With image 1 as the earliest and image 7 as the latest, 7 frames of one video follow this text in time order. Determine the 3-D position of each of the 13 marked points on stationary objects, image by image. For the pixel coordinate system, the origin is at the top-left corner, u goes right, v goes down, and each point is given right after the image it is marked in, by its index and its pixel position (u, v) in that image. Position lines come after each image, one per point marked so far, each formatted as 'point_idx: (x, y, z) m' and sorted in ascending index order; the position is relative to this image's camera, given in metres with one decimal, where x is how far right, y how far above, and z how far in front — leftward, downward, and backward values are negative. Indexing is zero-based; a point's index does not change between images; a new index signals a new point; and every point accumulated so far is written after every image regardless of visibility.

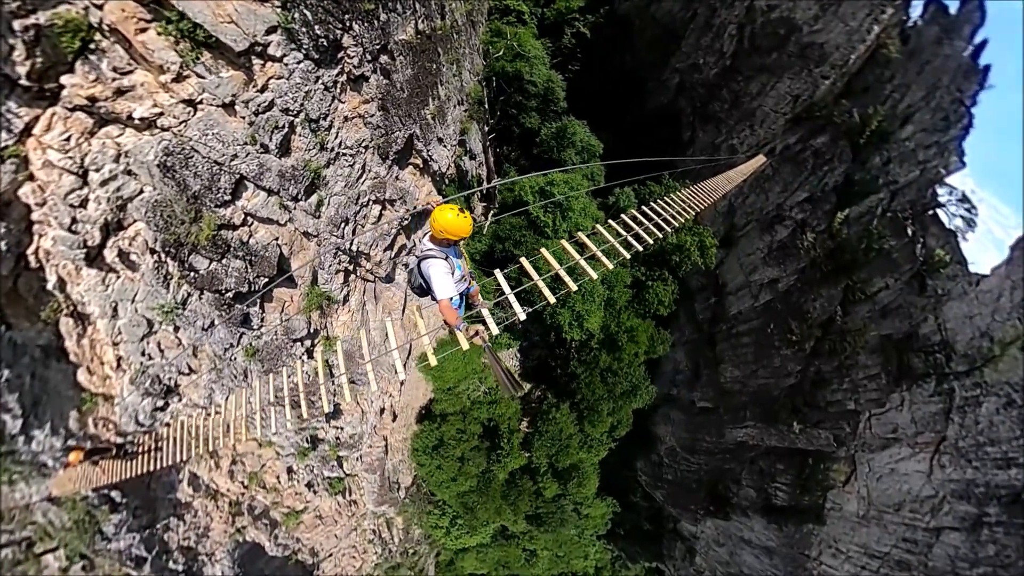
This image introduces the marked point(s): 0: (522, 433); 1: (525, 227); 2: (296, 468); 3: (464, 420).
0: (+0.2, -3.8, +14.7) m
1: (+0.3, +1.5, +13.3) m
2: (-4.7, -4.0, +11.9) m
3: (-1.2, -3.4, +13.7) m
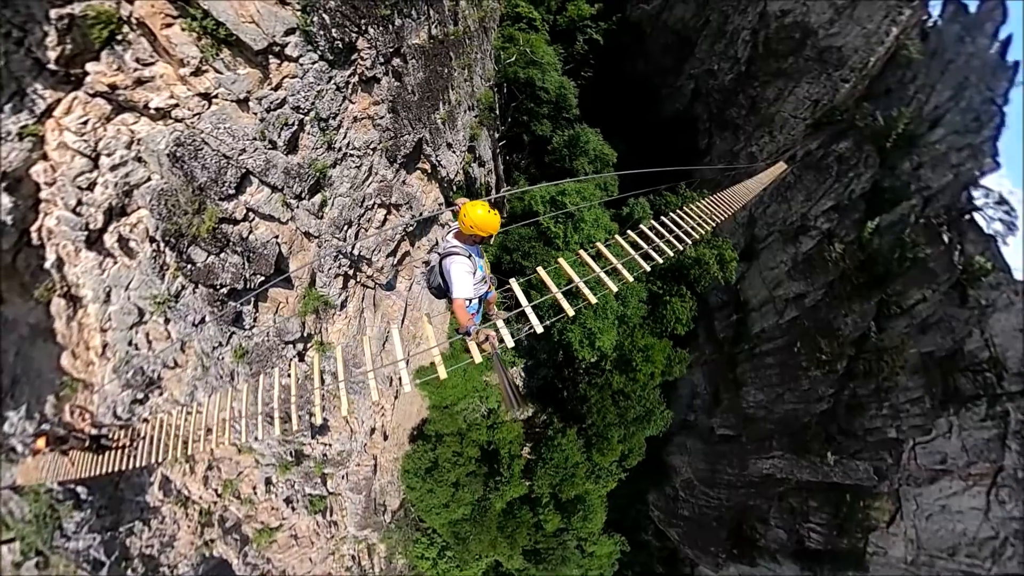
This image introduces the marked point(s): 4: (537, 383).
0: (+0.3, -4.2, +13.6) m
1: (+0.5, +1.2, +12.9) m
2: (-4.7, -3.9, +11.0) m
3: (-1.2, -3.7, +12.8) m
4: (+0.6, -2.5, +14.7) m
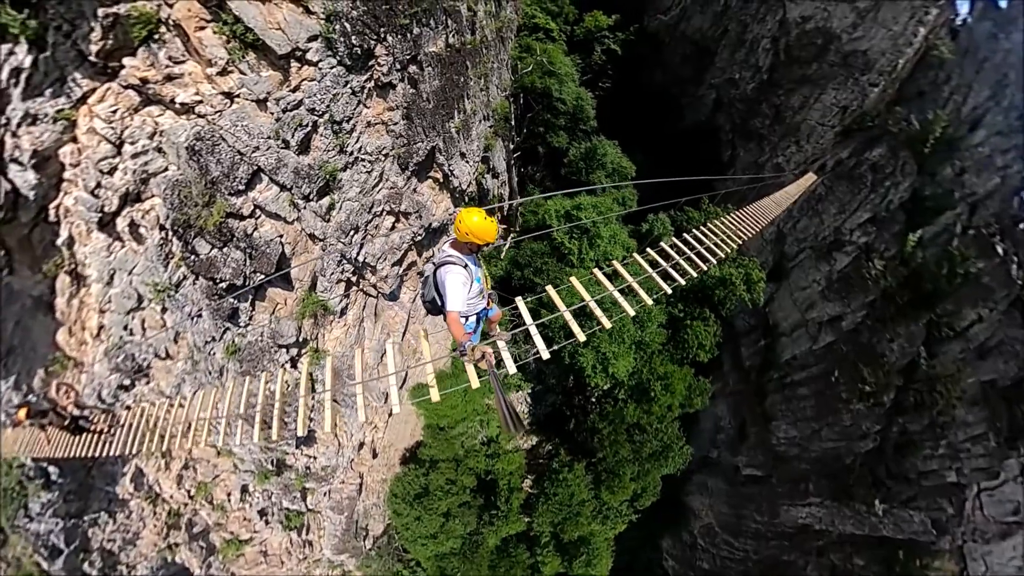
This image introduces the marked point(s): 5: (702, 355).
0: (+0.3, -4.6, +12.3) m
1: (+0.8, +0.8, +12.4) m
2: (-4.9, -3.8, +10.2) m
3: (-1.2, -3.9, +11.7) m
4: (+0.8, -3.1, +13.6) m
5: (+4.2, -1.5, +12.2) m
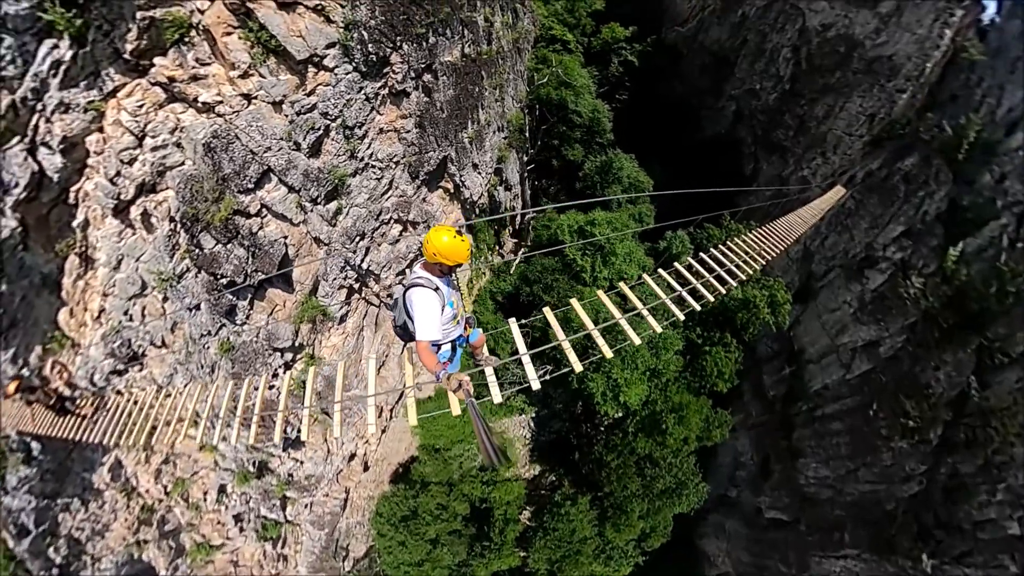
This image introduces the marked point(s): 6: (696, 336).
0: (+0.2, -4.9, +11.2) m
1: (+1.0, +0.4, +11.8) m
2: (-5.0, -3.7, +9.6) m
3: (-1.3, -4.1, +10.8) m
4: (+0.9, -3.5, +12.7) m
5: (+4.3, -2.0, +11.2) m
6: (+3.9, -1.0, +11.6) m
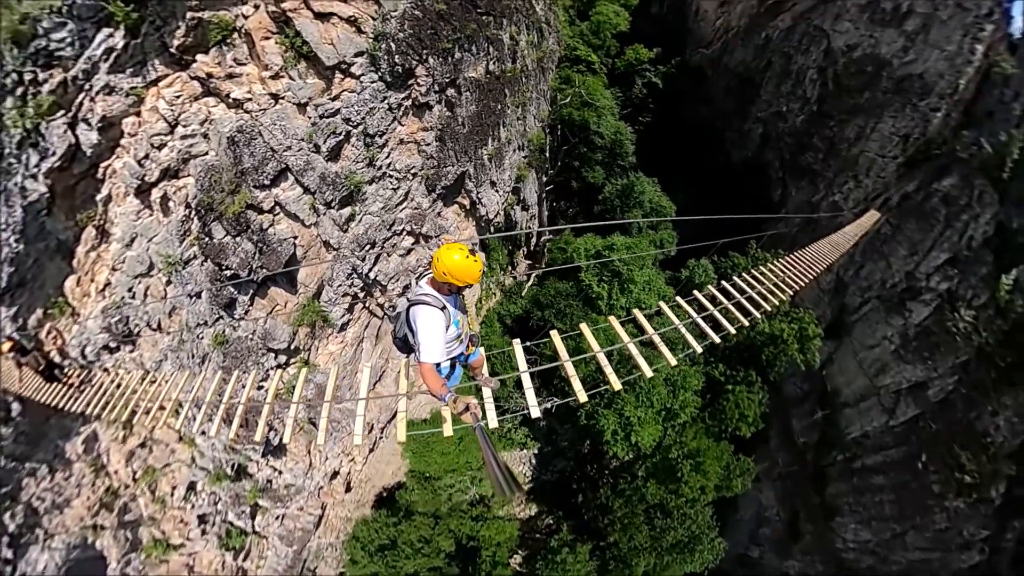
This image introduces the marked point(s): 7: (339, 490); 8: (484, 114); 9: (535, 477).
0: (0.0, -5.3, +10.0) m
1: (+1.2, -0.1, +11.3) m
2: (-5.2, -3.5, +8.9) m
3: (-1.4, -4.3, +9.8) m
4: (+0.9, -4.2, +11.6) m
5: (+4.3, -2.6, +10.0) m
6: (+4.0, -1.7, +10.6) m
7: (-3.4, -4.2, +10.8) m
8: (-0.6, +3.5, +11.1) m
9: (+0.5, -4.1, +11.7) m
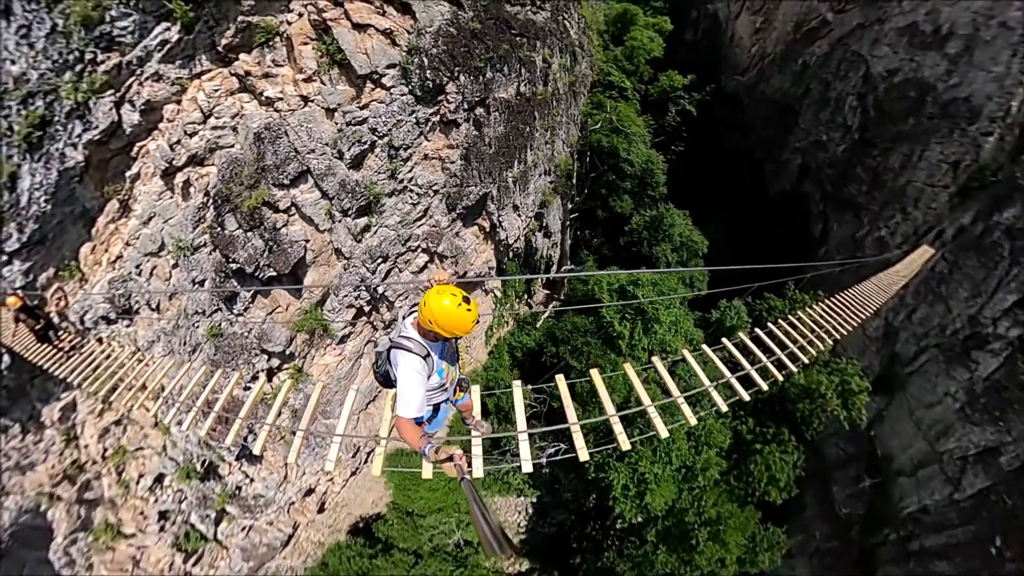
0: (-0.3, -5.6, +8.6) m
1: (+1.5, -0.8, +10.5) m
2: (-5.4, -3.2, +8.3) m
3: (-1.6, -4.5, +8.7) m
4: (+0.8, -4.8, +10.2) m
5: (+4.2, -3.3, +8.6) m
6: (+4.1, -2.5, +9.4) m
7: (-3.5, -4.4, +9.9) m
8: (0.0, +2.9, +11.0) m
9: (+0.4, -4.7, +10.4) m
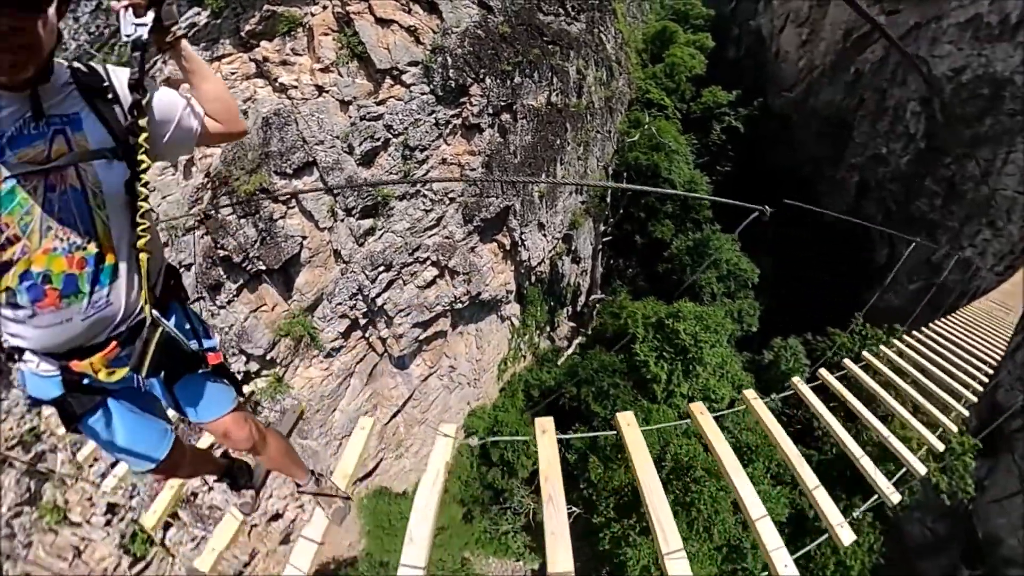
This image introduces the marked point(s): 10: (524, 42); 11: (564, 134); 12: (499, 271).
0: (-0.6, -5.7, +6.7) m
1: (+1.7, -1.4, +9.2) m
2: (-5.4, -3.0, +7.3) m
3: (-1.8, -4.5, +7.1) m
4: (+0.7, -5.2, +8.4) m
5: (+4.1, -3.7, +6.7) m
6: (+4.1, -3.0, +7.6) m
7: (-3.6, -4.6, +8.5) m
8: (+0.6, +2.3, +10.4) m
9: (+0.4, -5.1, +8.6) m
10: (+0.2, +4.0, +9.0) m
11: (+1.0, +2.6, +10.1) m
12: (-0.2, +0.2, +10.1) m
